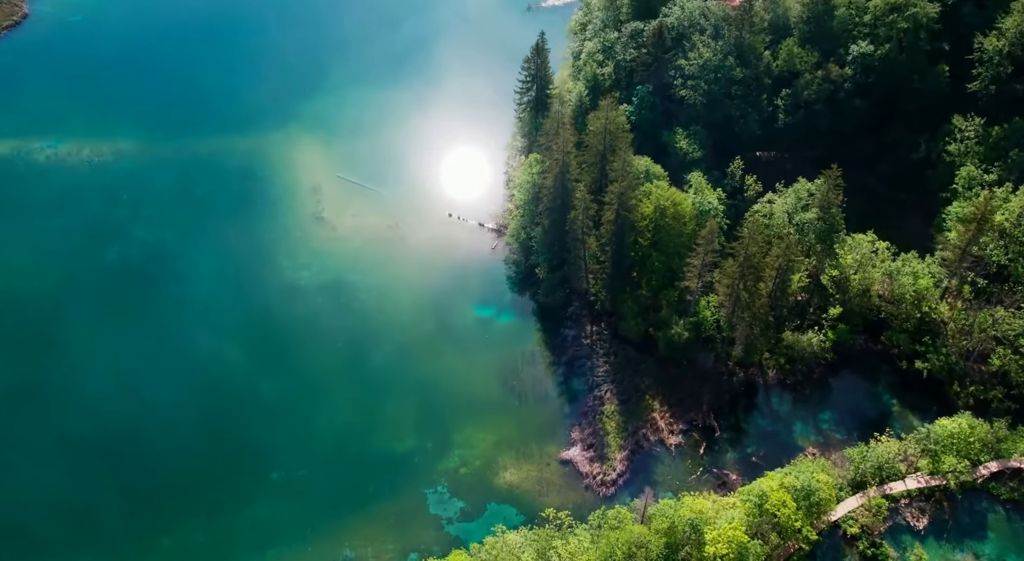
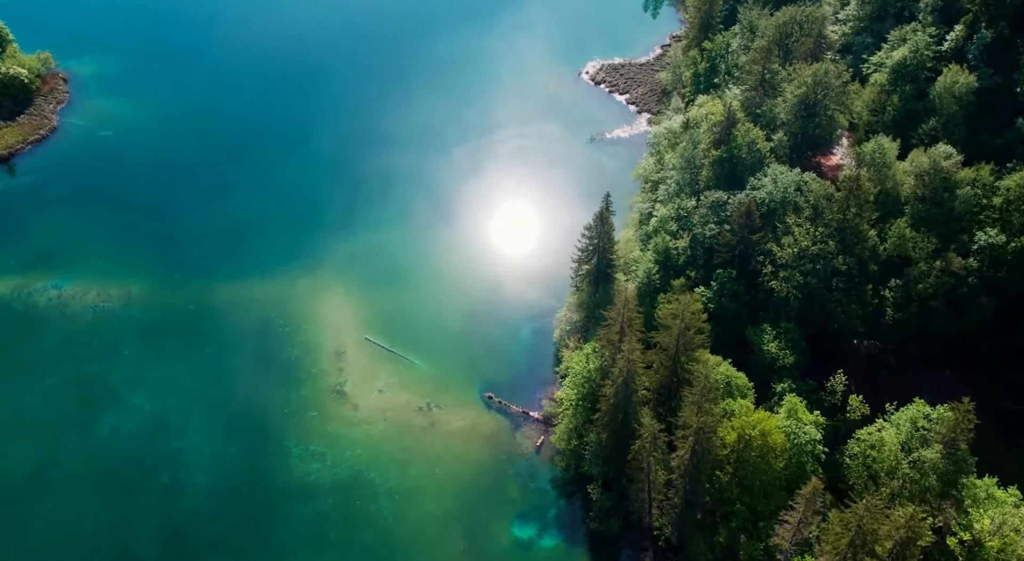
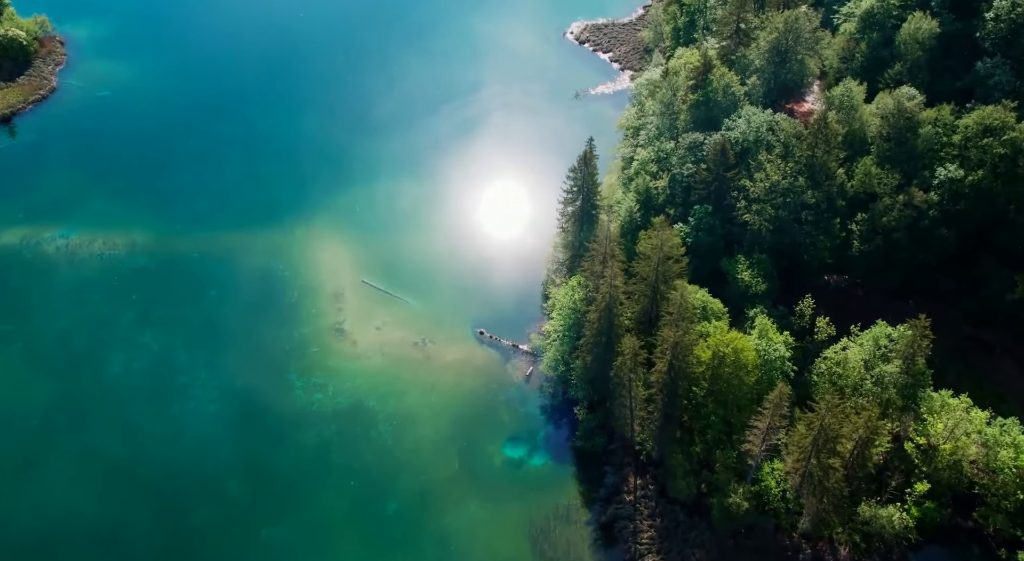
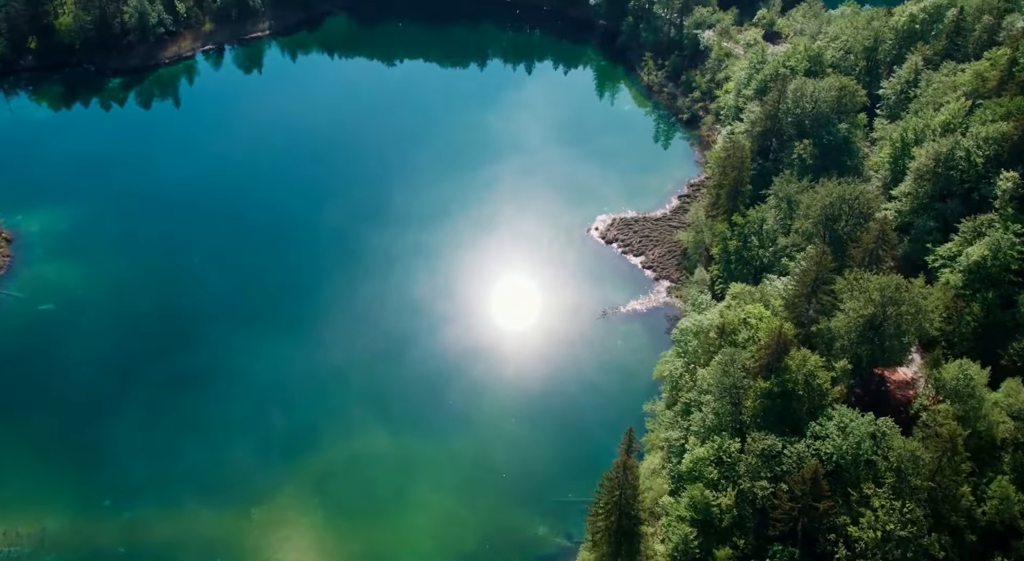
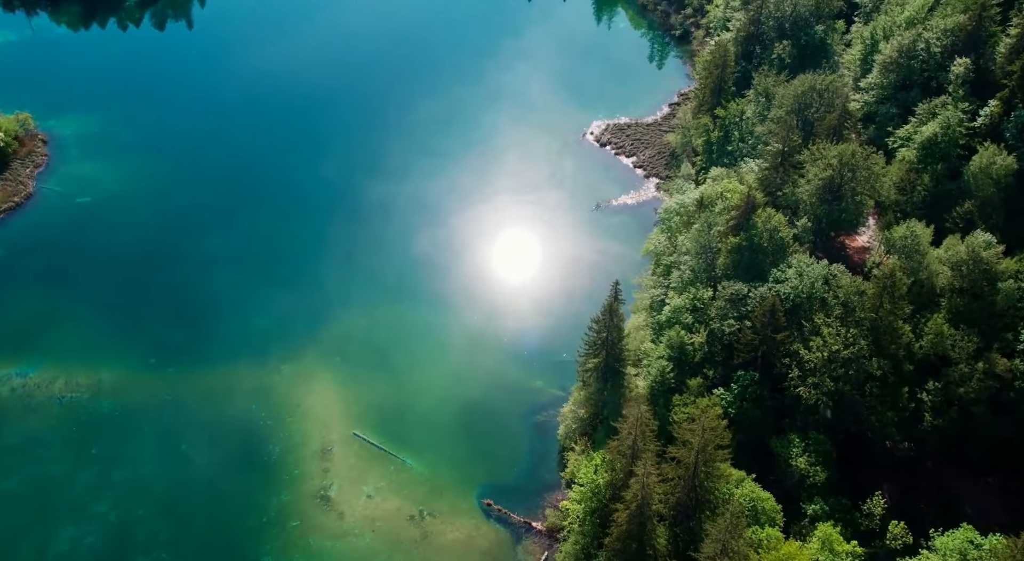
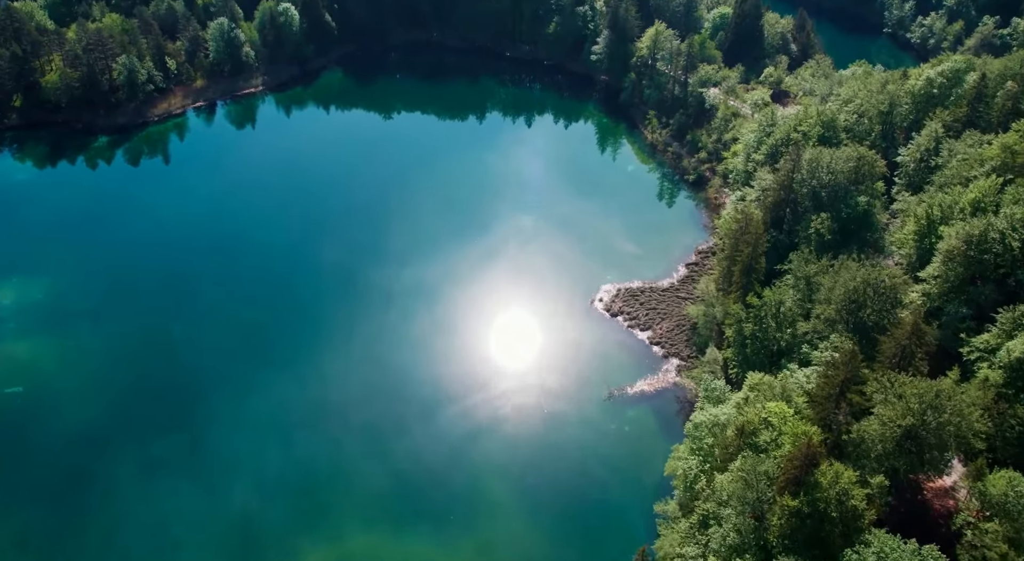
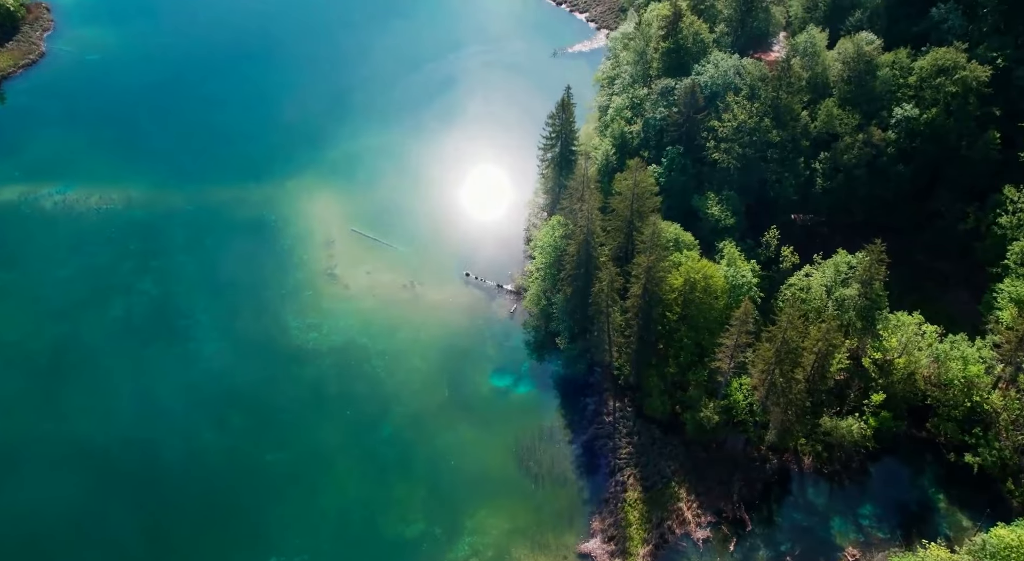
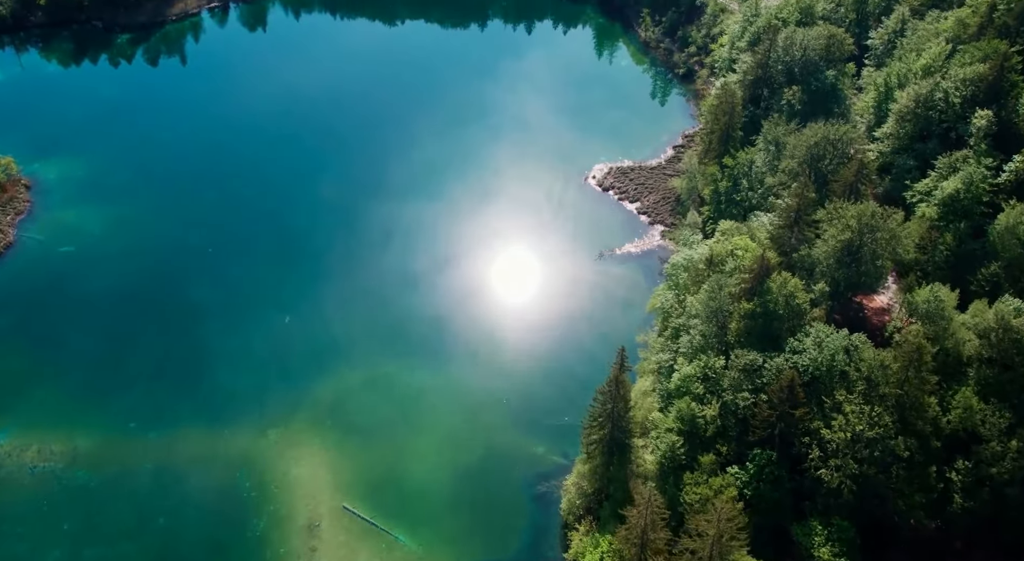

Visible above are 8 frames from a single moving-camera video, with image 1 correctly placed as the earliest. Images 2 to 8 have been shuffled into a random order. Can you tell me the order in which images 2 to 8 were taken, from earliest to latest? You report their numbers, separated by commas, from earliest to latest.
7, 3, 2, 5, 8, 4, 6
